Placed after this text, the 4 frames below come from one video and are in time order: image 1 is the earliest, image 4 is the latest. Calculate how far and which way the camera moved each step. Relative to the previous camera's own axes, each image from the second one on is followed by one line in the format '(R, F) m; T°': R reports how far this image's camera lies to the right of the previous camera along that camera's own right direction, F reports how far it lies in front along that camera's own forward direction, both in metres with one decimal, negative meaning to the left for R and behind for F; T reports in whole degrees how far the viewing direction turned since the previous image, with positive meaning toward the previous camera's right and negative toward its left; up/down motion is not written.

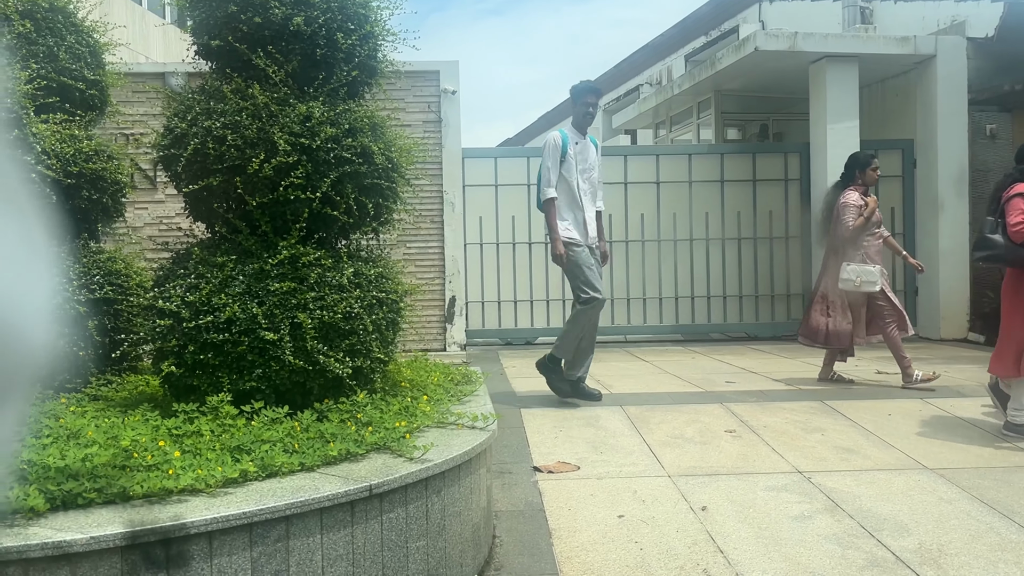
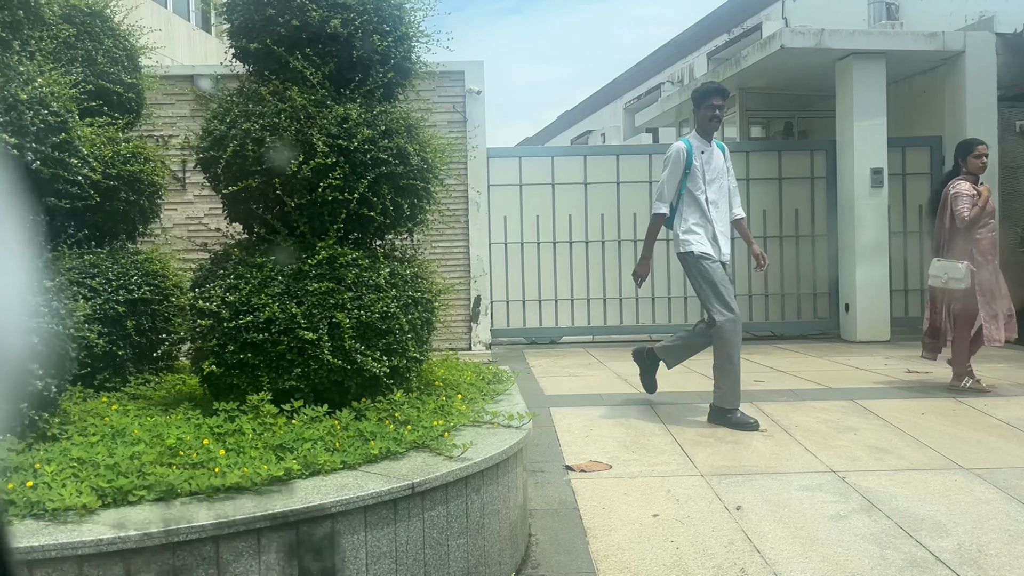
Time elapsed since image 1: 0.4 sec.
(-0.1, 0.0) m; -1°
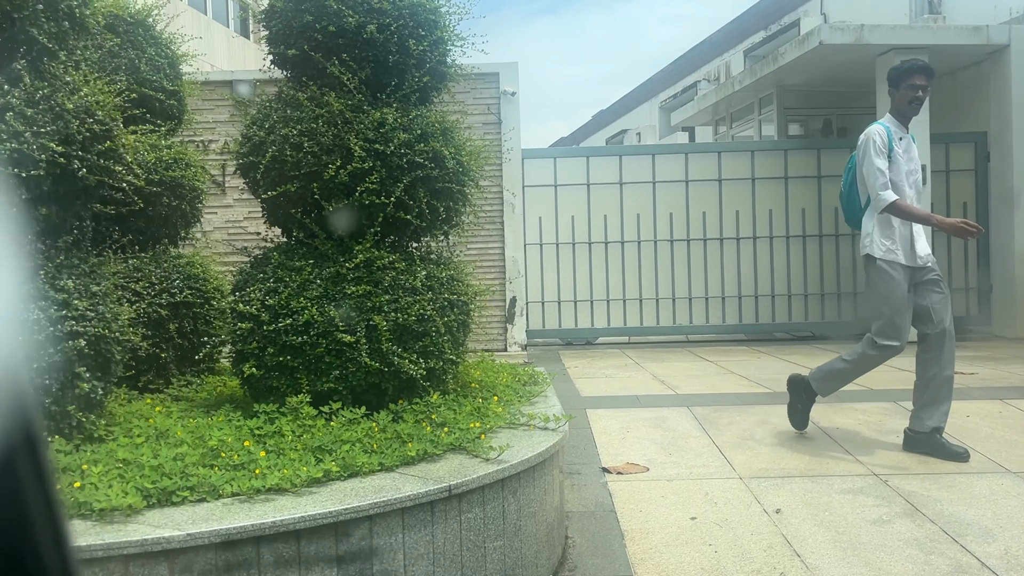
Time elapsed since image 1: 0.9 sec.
(0.0, 0.0) m; -2°
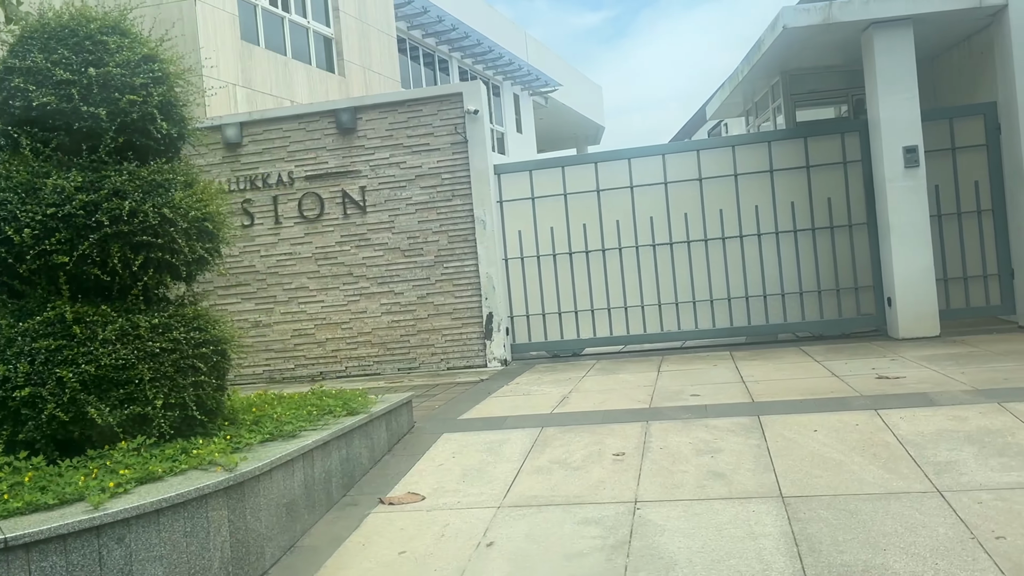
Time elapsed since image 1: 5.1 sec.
(+2.3, +0.2) m; -10°
